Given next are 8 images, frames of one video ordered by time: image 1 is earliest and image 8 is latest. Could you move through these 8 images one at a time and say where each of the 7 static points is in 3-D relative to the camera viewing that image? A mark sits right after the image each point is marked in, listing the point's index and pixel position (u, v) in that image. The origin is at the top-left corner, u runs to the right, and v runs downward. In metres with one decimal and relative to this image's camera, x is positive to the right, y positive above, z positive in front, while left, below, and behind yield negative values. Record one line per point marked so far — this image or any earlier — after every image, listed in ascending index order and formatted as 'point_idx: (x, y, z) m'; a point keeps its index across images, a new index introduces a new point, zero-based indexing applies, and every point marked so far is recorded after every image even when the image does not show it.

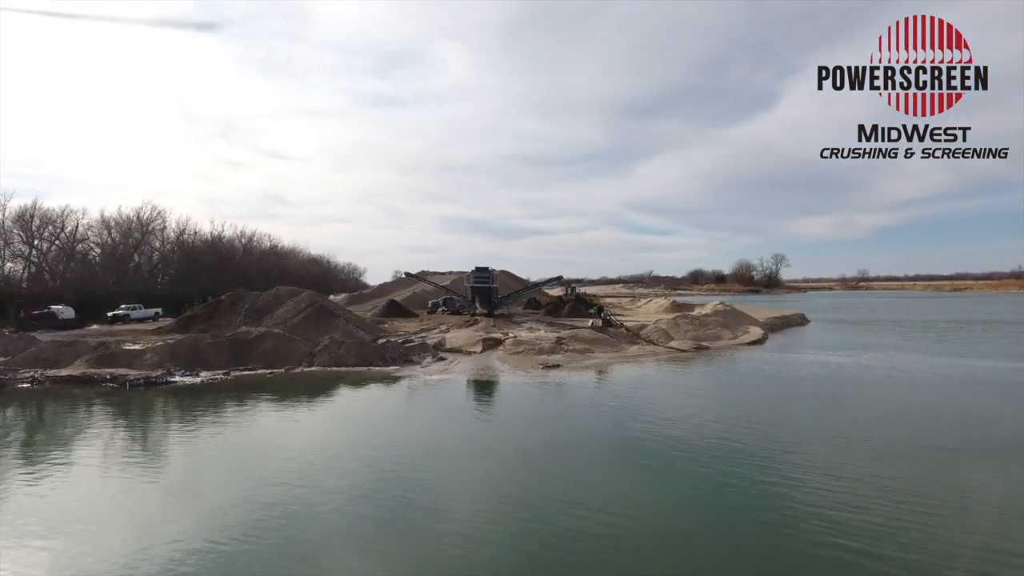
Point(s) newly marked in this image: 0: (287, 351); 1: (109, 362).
0: (-6.7, -1.9, +18.7) m
1: (-11.0, -2.0, +17.3) m
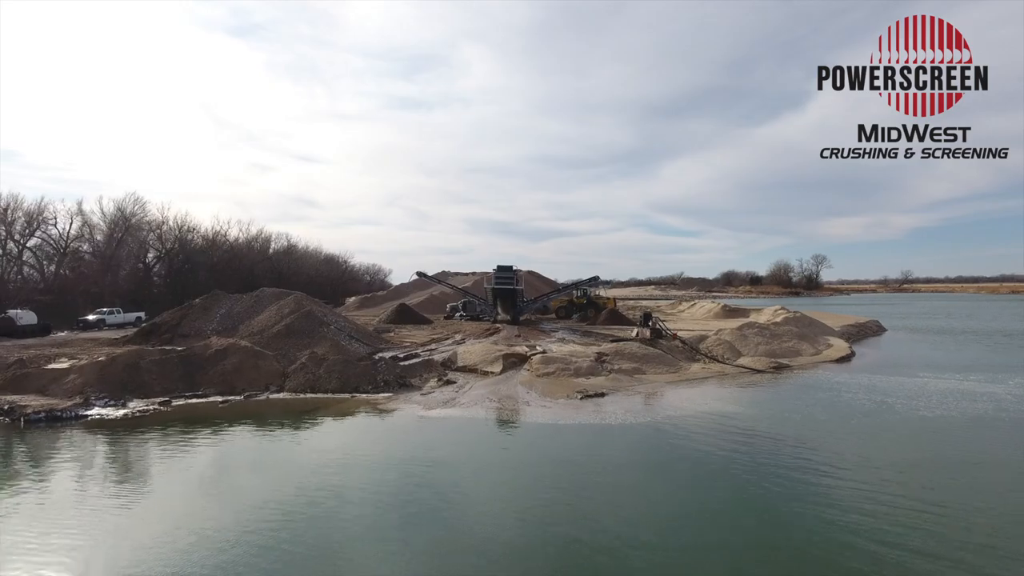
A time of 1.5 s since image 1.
0: (-6.1, -2.0, +14.7) m
1: (-10.5, -2.1, +13.5) m
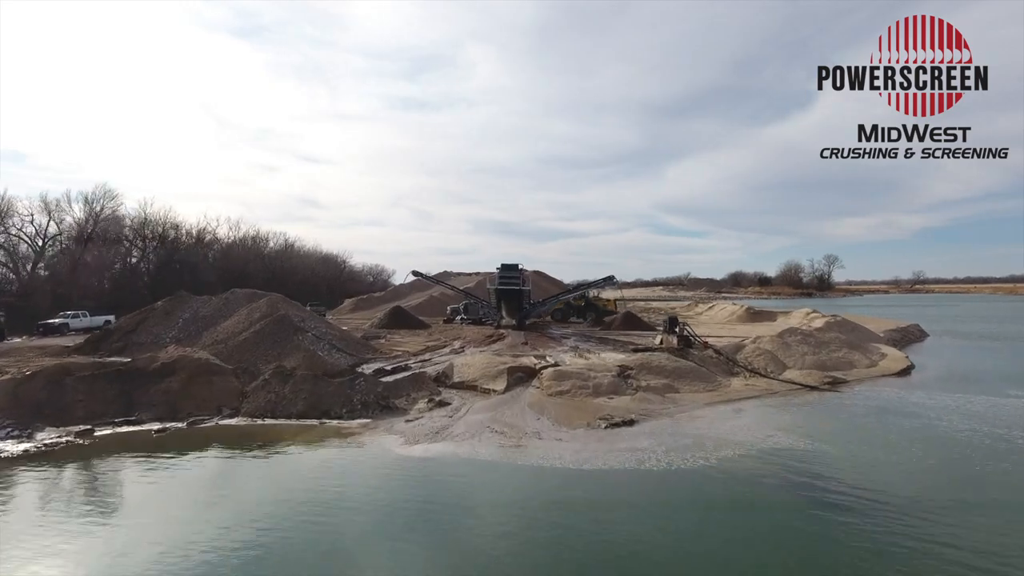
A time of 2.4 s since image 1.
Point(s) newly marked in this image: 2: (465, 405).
0: (-5.9, -2.0, +12.1) m
1: (-10.3, -2.1, +10.9) m
2: (-0.9, -2.2, +11.8) m
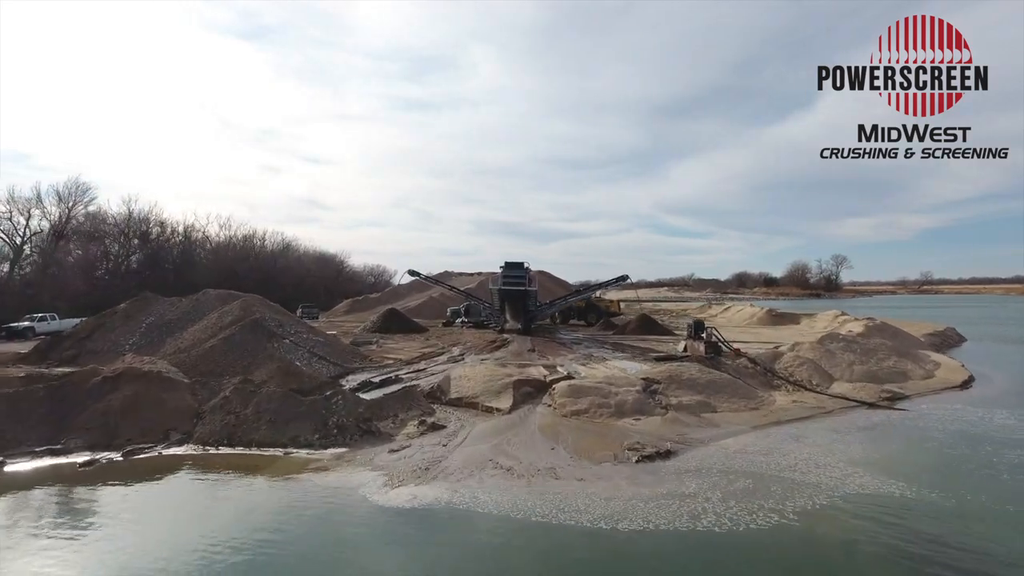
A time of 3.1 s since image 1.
0: (-5.8, -2.0, +10.1) m
1: (-10.2, -2.1, +8.9) m
2: (-0.8, -2.2, +9.8) m
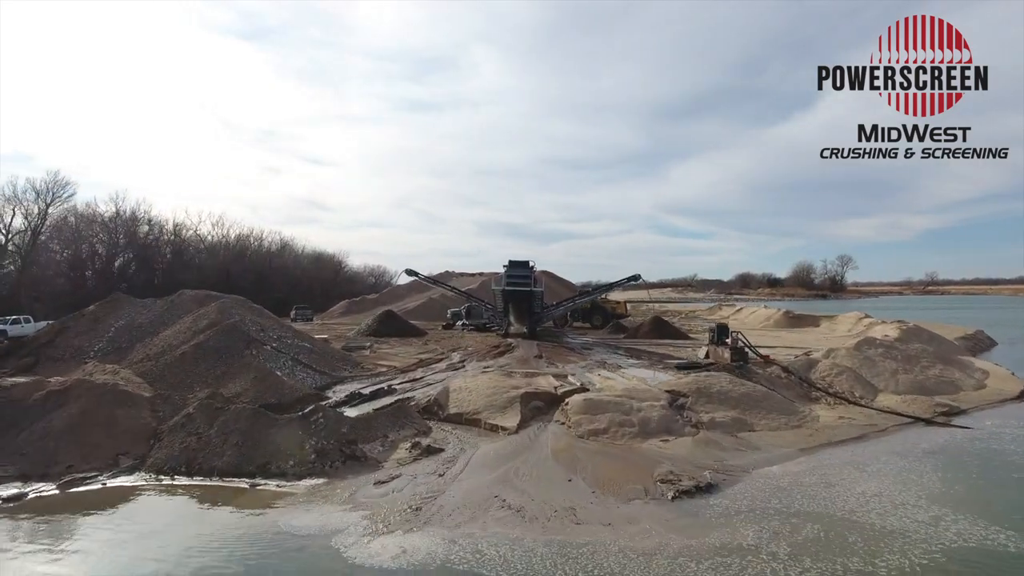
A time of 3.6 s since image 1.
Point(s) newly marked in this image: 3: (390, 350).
0: (-5.7, -2.0, +8.7) m
1: (-10.1, -2.1, +7.5) m
2: (-0.7, -2.2, +8.4) m
3: (-3.4, -1.7, +17.6) m
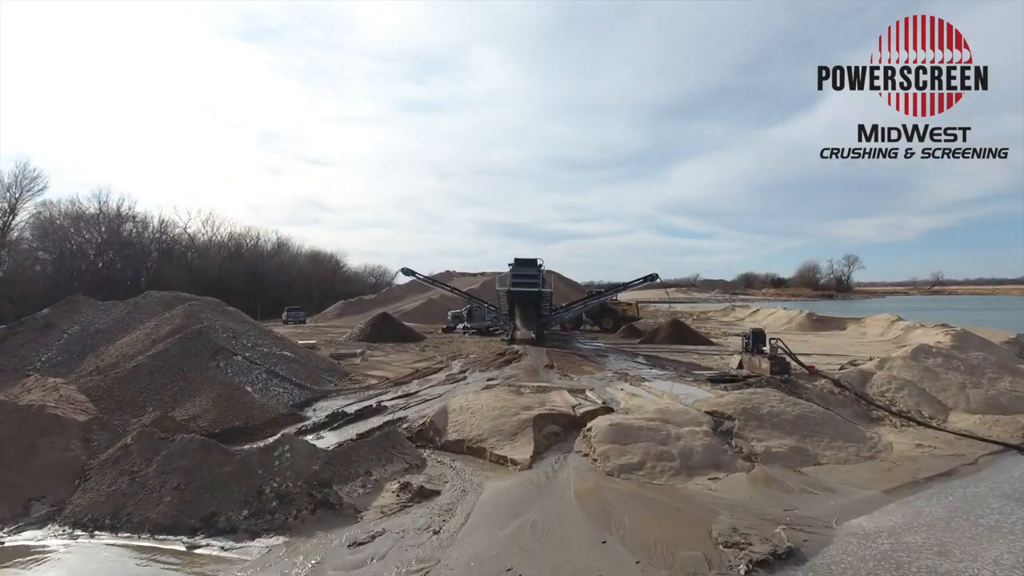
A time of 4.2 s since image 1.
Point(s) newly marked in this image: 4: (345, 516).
0: (-5.6, -2.0, +7.0) m
1: (-10.0, -2.1, +5.8) m
2: (-0.5, -2.2, +6.7) m
3: (-3.2, -1.7, +15.9) m
4: (-1.7, -2.3, +6.4) m
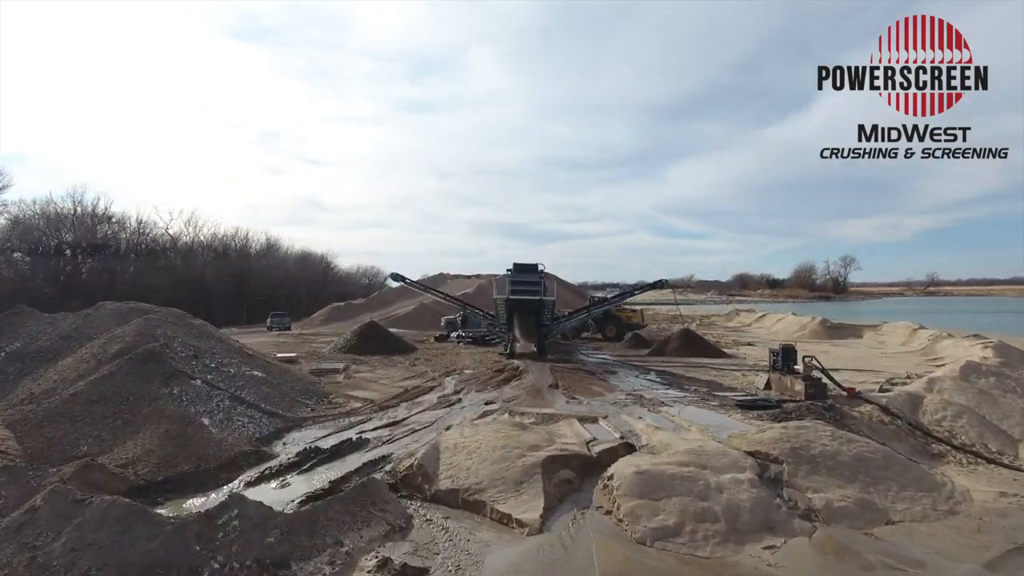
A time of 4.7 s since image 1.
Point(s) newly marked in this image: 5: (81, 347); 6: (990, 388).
0: (-5.5, -2.2, +5.5) m
1: (-9.9, -2.3, +4.3) m
2: (-0.5, -2.4, +5.2) m
3: (-3.3, -1.9, +14.5) m
4: (-1.6, -2.5, +4.9) m
5: (-7.1, -1.0, +10.5) m
6: (+8.2, -1.7, +10.9) m
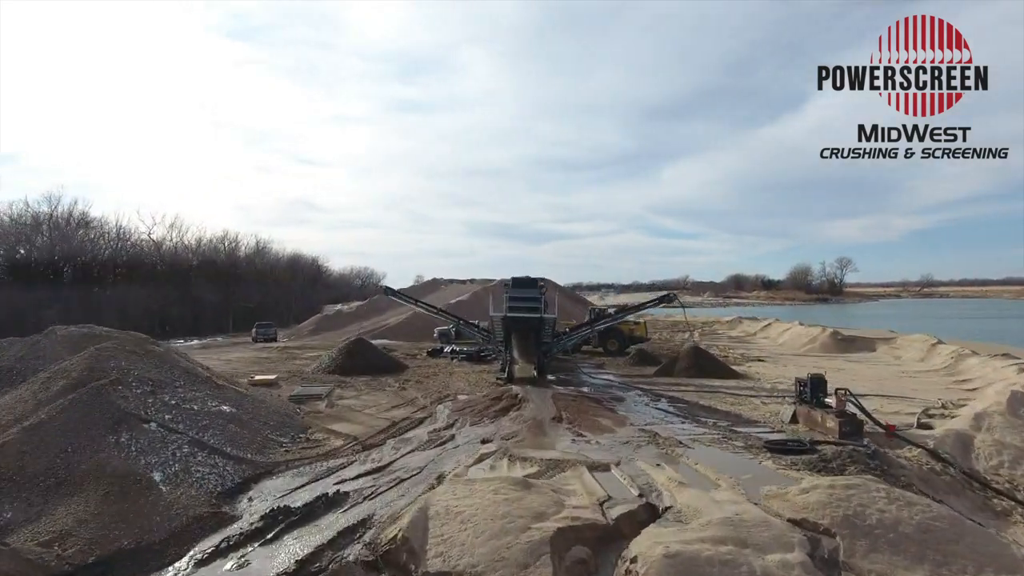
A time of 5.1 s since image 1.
0: (-5.4, -2.6, +4.2) m
1: (-9.8, -2.7, +3.0) m
2: (-0.4, -2.8, +4.0) m
3: (-3.3, -2.3, +13.2) m
4: (-1.6, -2.9, +3.8) m
5: (-7.1, -1.4, +9.3) m
6: (+8.2, -2.1, +9.8) m
